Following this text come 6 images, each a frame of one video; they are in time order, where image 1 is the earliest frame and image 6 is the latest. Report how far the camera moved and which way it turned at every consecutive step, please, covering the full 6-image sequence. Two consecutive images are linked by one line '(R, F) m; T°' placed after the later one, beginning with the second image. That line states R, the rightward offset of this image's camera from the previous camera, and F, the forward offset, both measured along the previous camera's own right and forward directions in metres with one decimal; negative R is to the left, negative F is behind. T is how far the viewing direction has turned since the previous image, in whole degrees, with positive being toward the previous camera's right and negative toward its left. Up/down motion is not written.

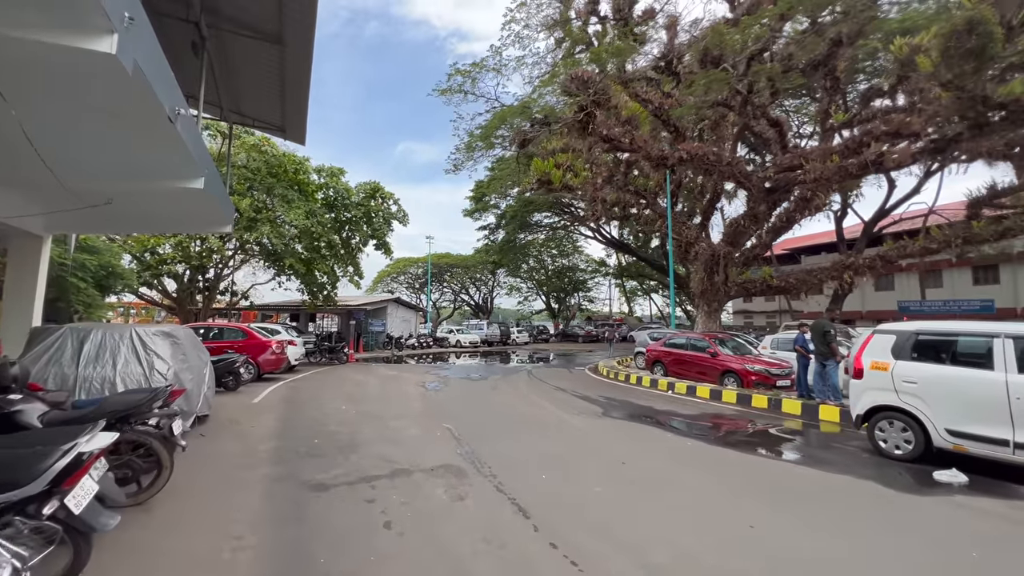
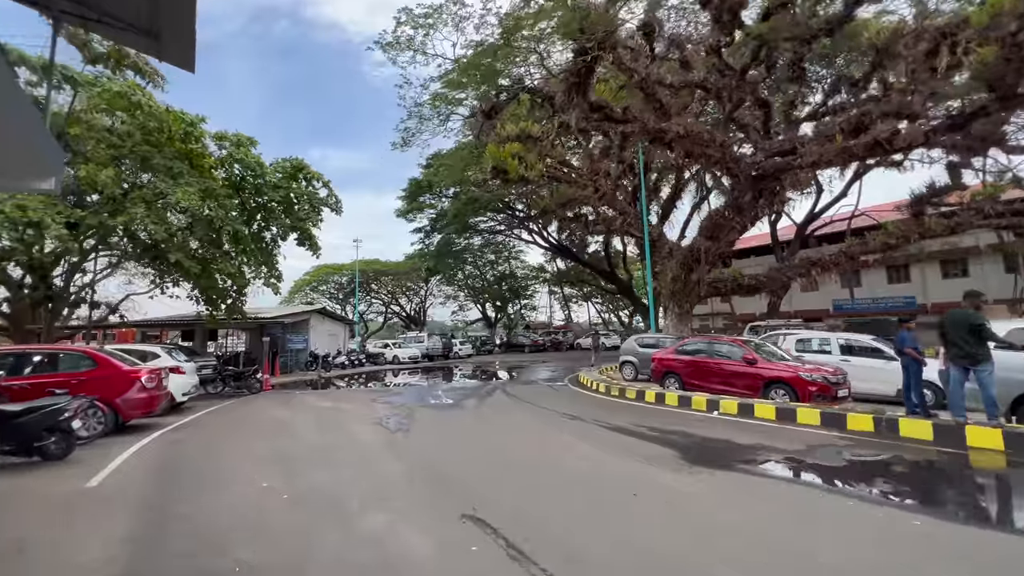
(-1.2, +3.0) m; +10°
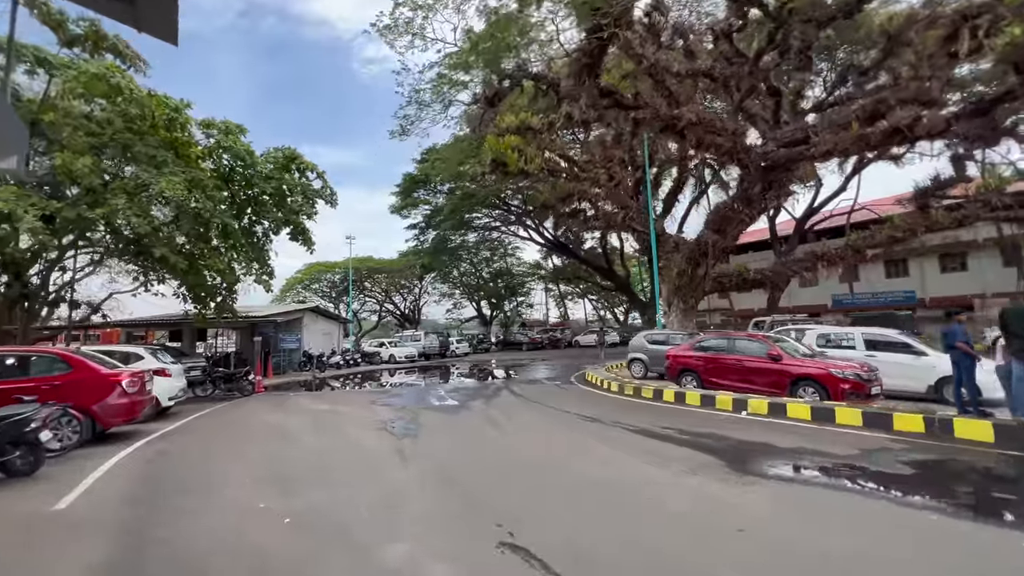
(-0.4, +0.6) m; +1°
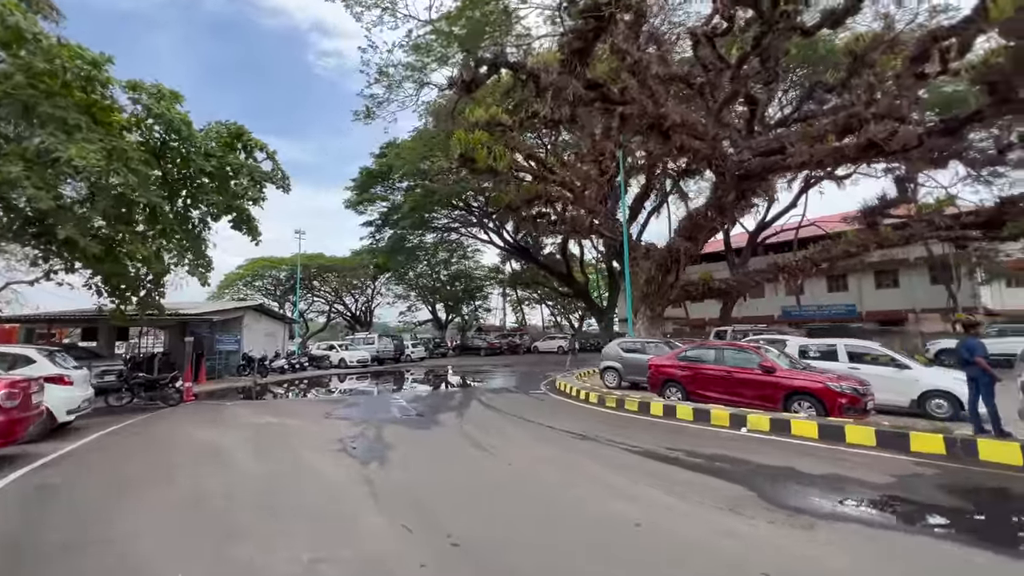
(-0.5, +0.9) m; +6°
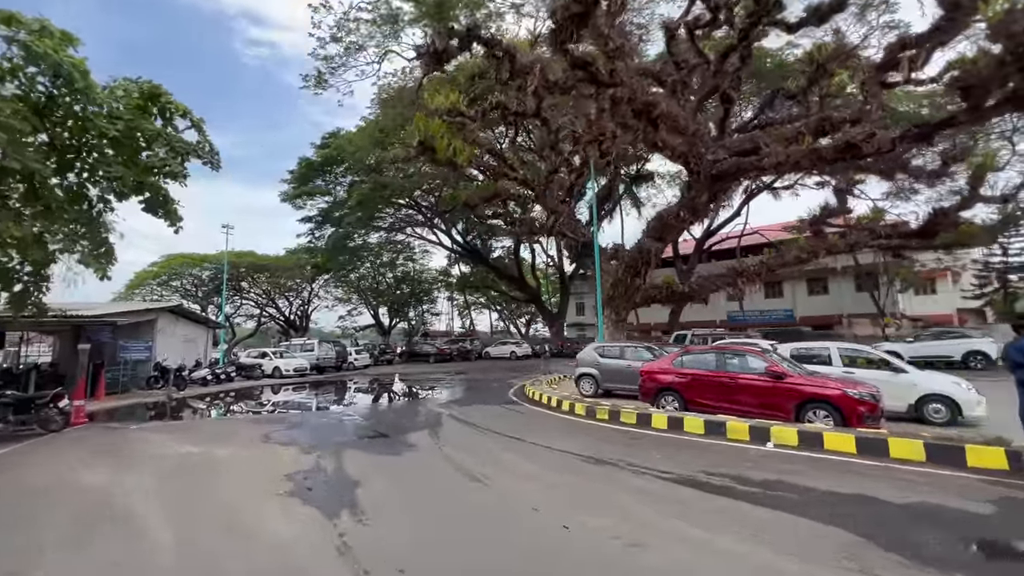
(-0.7, +1.3) m; +7°
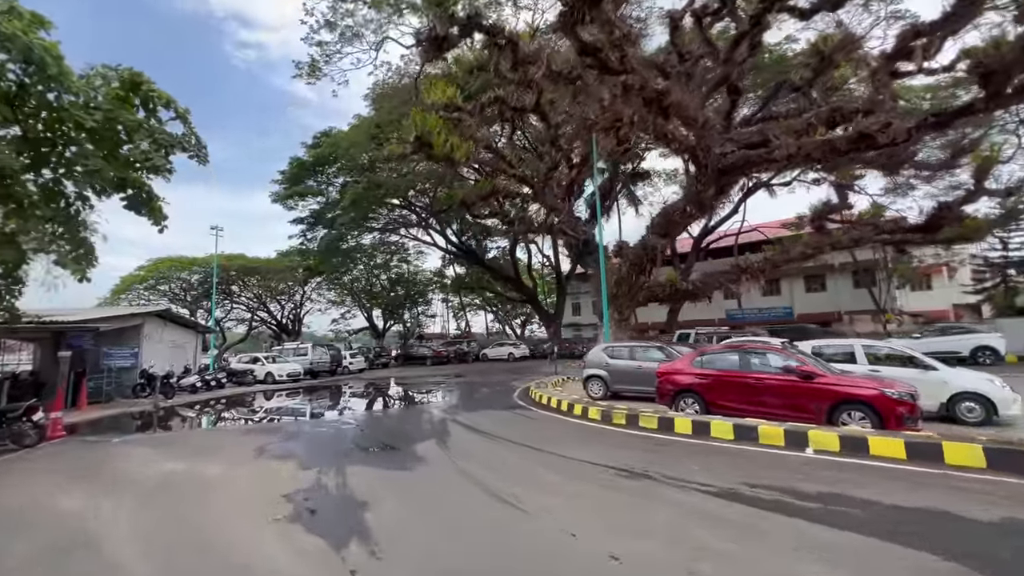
(-0.3, +0.5) m; +1°
